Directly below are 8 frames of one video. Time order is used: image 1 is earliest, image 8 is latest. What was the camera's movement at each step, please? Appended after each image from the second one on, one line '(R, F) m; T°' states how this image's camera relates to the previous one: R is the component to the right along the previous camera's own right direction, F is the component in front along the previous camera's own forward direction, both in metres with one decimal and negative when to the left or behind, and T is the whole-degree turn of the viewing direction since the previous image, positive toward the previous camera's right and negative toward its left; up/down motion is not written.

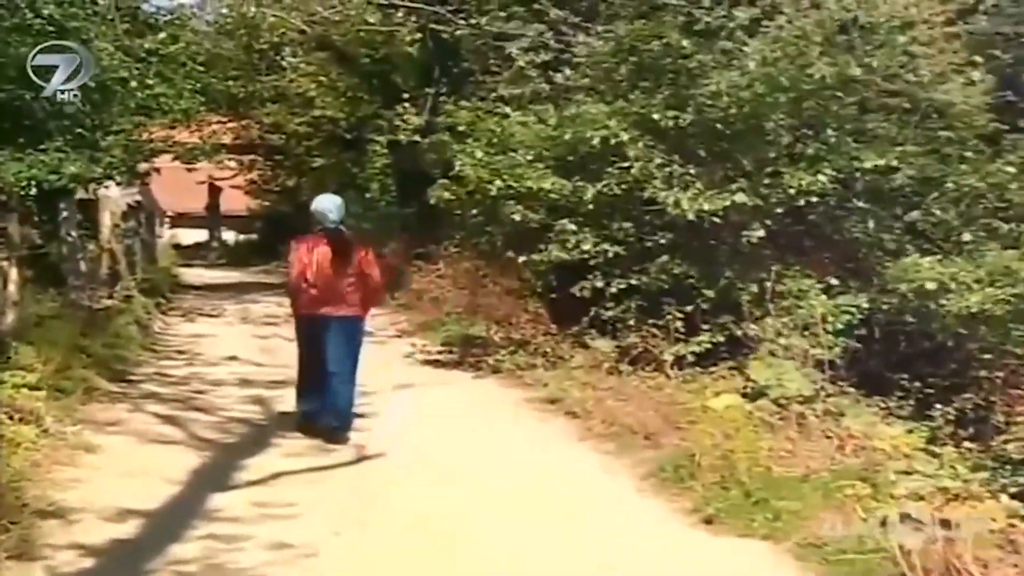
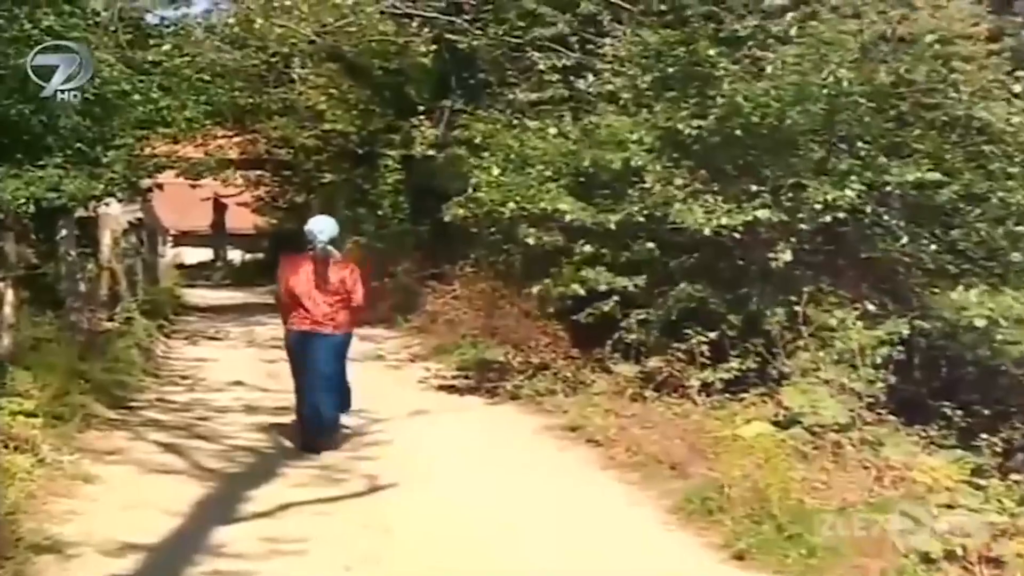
(0.0, +0.6) m; -1°
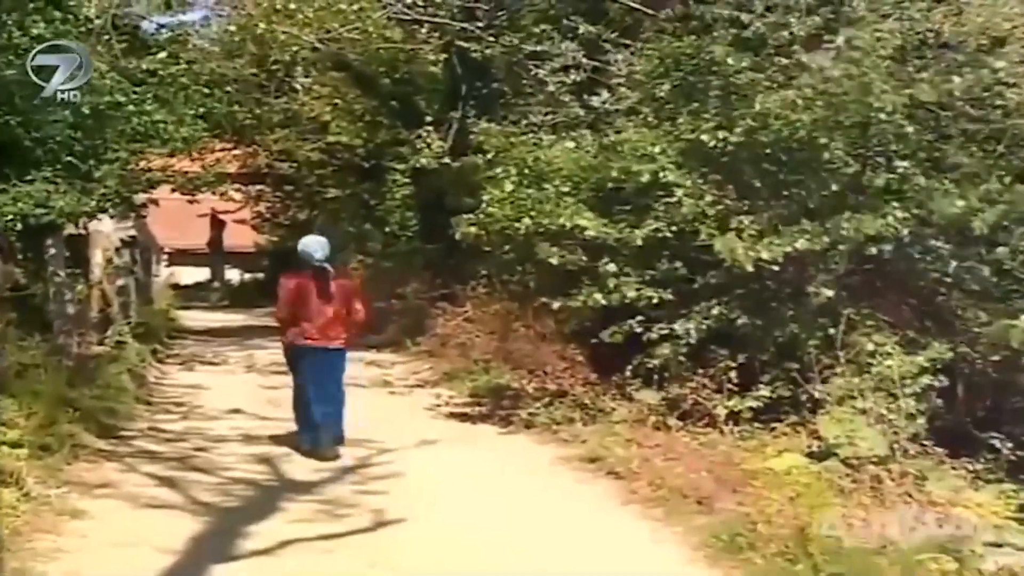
(-0.1, +0.8) m; 0°
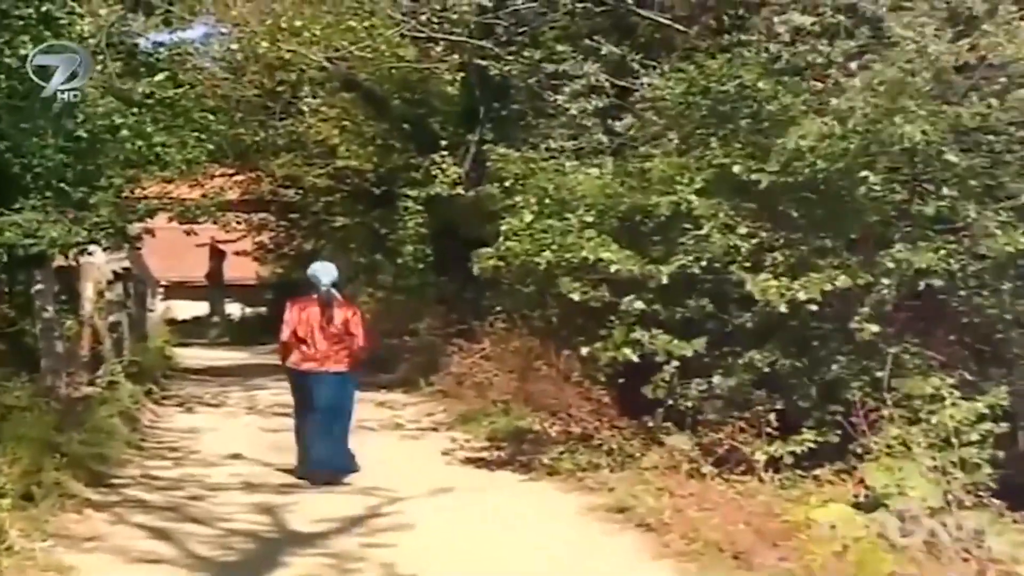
(-0.1, +0.9) m; 0°
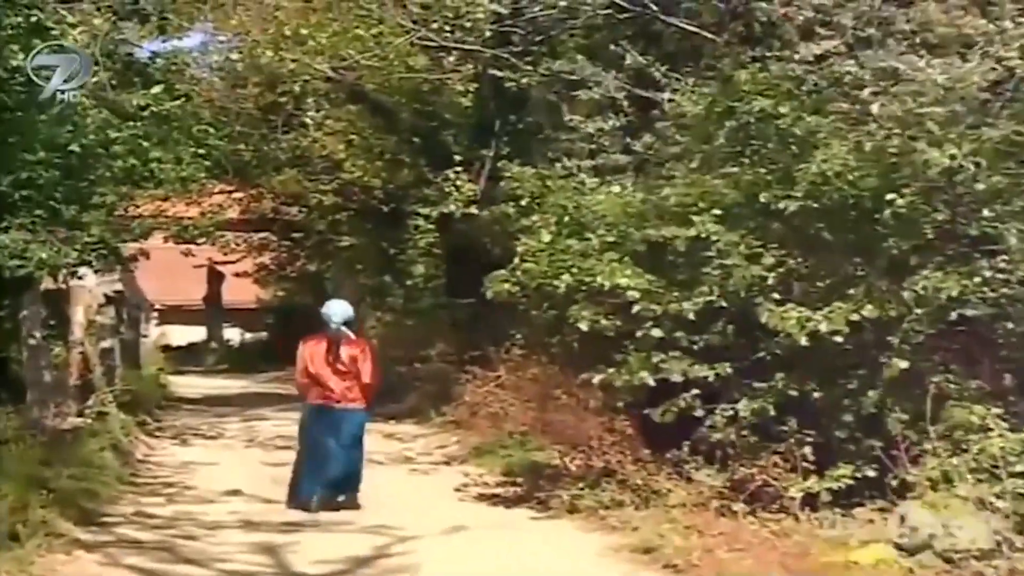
(0.0, +0.7) m; 0°
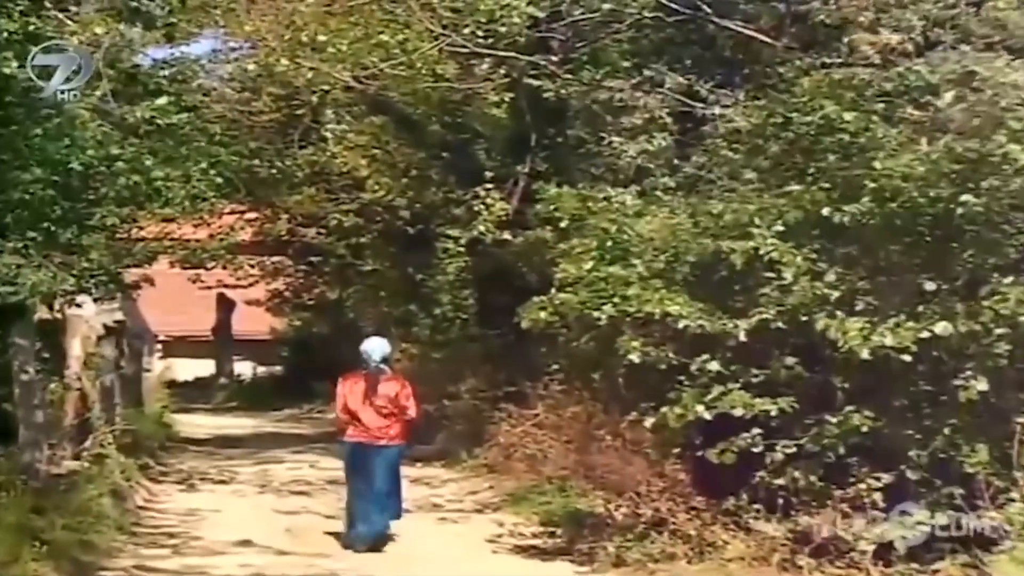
(-0.1, +1.0) m; -1°
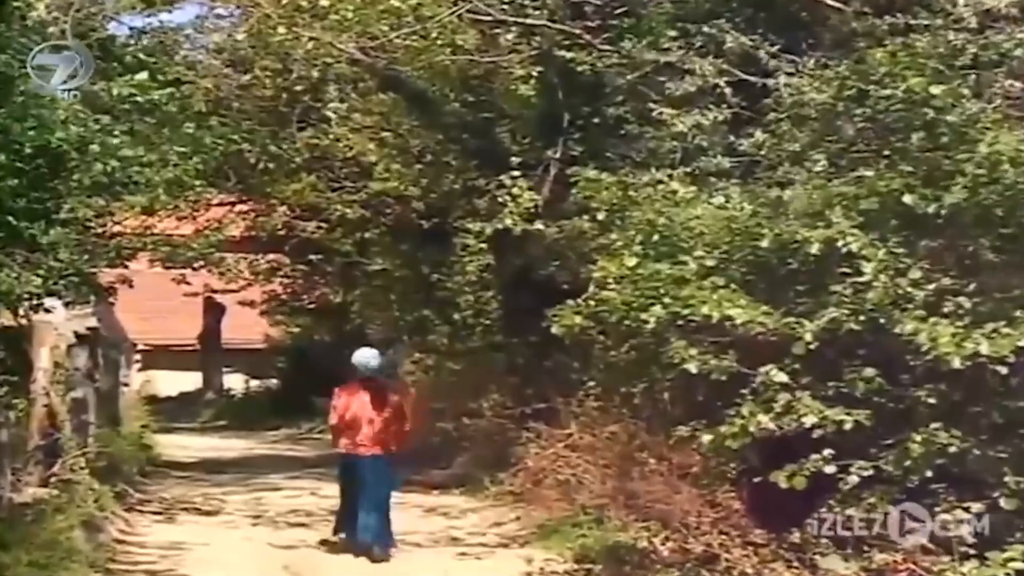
(0.0, +1.3) m; -1°
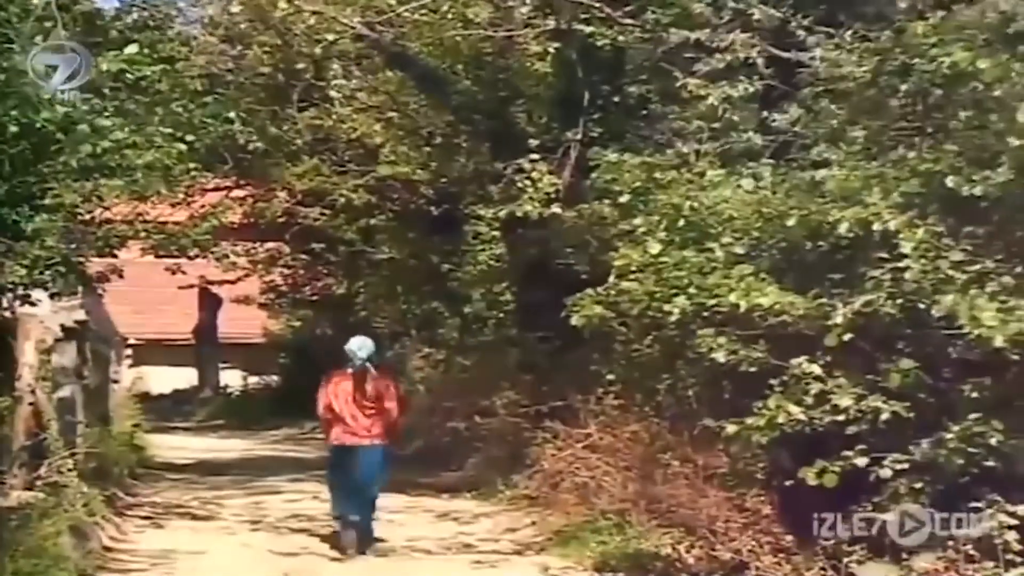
(0.0, +0.5) m; 0°
